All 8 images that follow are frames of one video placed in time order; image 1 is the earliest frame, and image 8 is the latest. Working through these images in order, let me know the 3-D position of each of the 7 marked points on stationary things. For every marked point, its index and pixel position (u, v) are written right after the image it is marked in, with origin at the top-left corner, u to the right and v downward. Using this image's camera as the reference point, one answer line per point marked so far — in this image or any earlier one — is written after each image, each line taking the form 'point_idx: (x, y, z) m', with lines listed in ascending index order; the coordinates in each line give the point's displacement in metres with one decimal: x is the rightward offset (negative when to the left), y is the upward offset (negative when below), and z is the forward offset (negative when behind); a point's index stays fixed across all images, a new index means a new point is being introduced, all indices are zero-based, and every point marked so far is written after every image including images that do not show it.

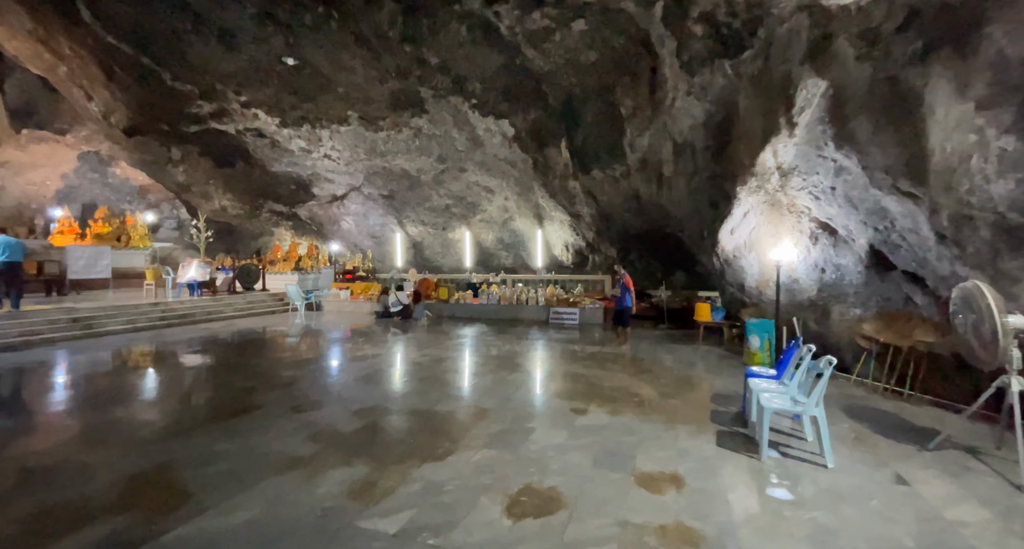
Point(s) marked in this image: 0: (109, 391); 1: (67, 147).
0: (-4.6, -1.3, +5.0) m
1: (-15.7, +4.5, +15.8) m
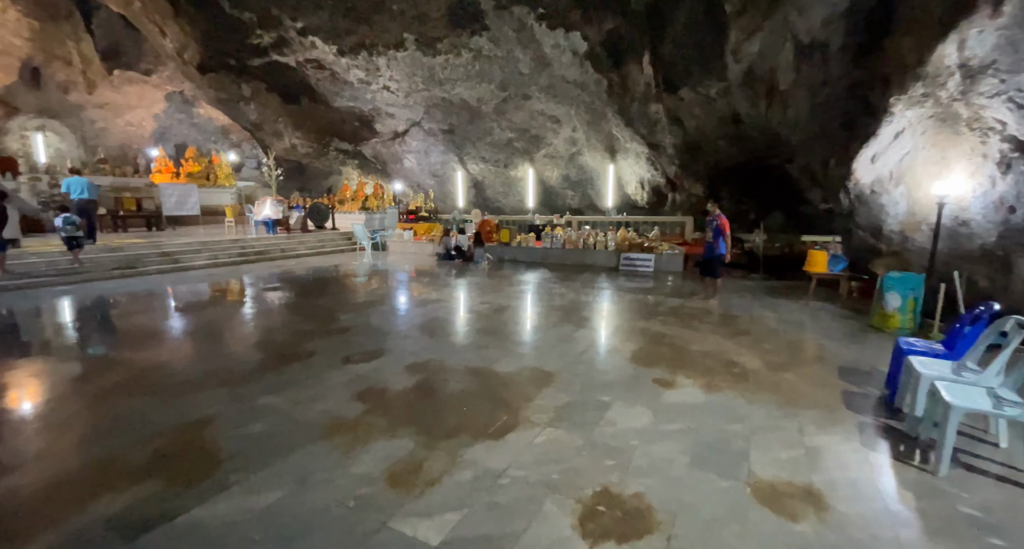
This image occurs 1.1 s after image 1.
0: (-3.8, -0.6, +5.1) m
1: (-13.2, +6.9, +16.5) m
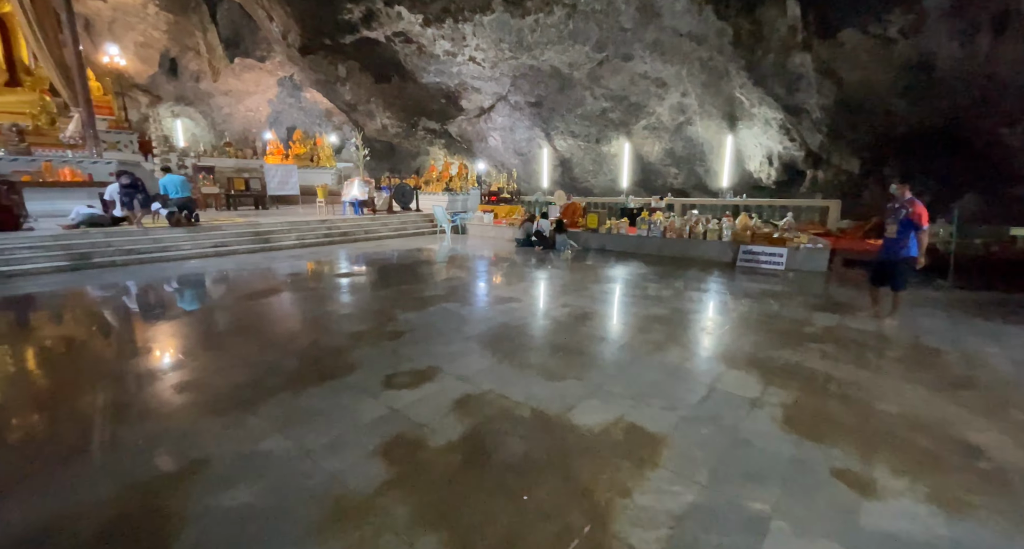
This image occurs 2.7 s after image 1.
0: (-2.9, -0.4, +4.9) m
1: (-9.7, +7.9, +17.5) m
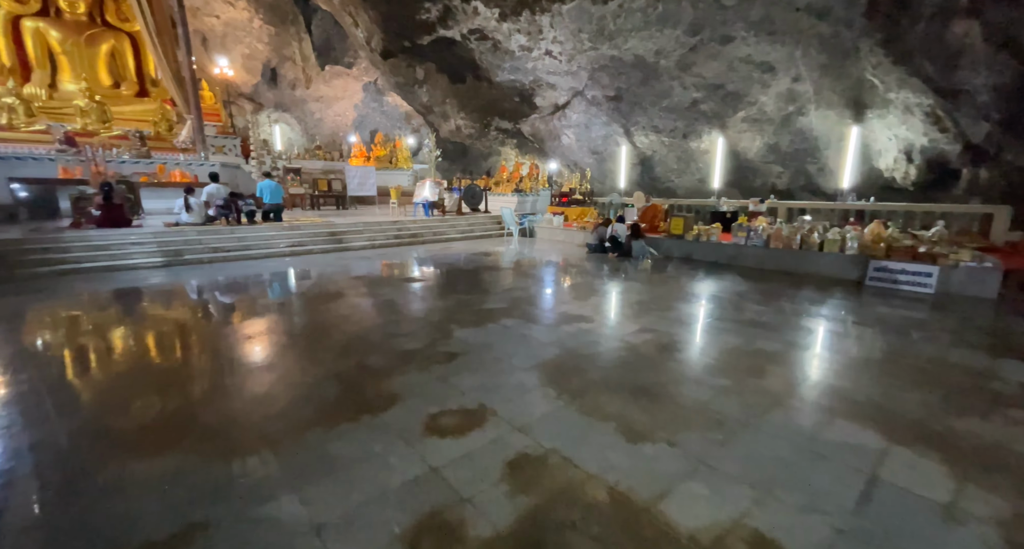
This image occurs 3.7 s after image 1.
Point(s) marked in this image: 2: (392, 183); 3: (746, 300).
0: (-2.2, -0.5, +4.7) m
1: (-6.6, +8.0, +18.2) m
2: (-4.7, +3.5, +16.8) m
3: (+2.5, -0.3, +4.7) m
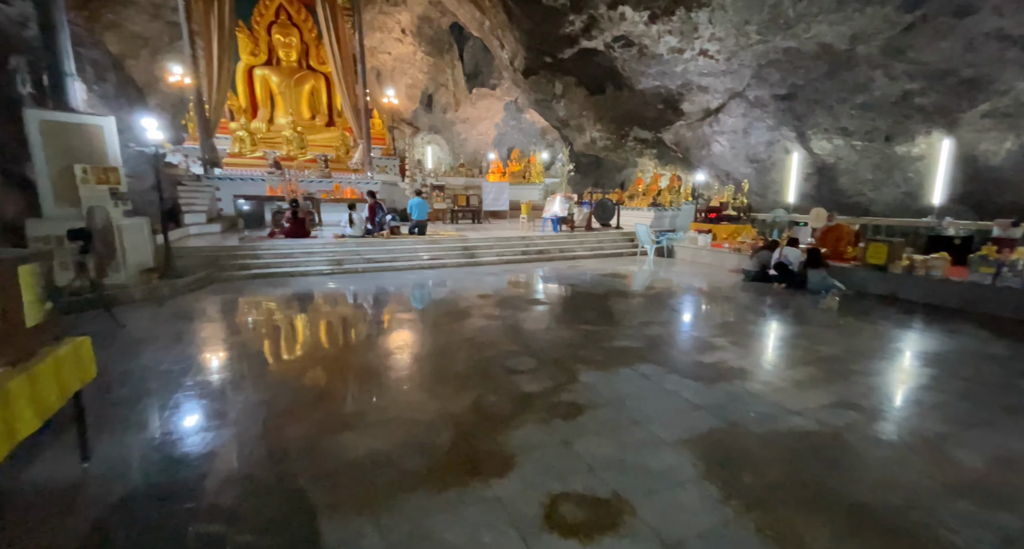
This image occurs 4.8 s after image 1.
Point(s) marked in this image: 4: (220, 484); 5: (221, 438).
0: (-0.8, -0.7, +4.7) m
1: (-0.7, +7.6, +19.1) m
2: (+0.4, +3.0, +17.0) m
3: (+3.7, -0.7, +3.3) m
4: (-1.4, -1.0, +2.1) m
5: (-1.7, -0.9, +2.7) m
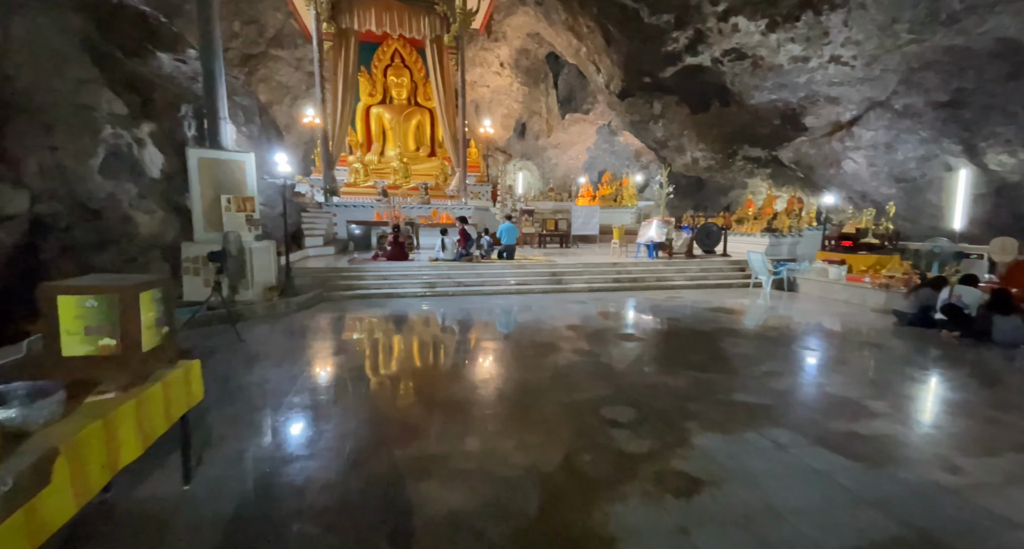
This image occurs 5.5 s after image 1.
0: (+0.1, -1.0, +4.4) m
1: (+3.4, +6.4, +18.9) m
2: (+4.0, +1.9, +16.4) m
3: (+4.2, -1.0, +2.1) m
4: (-1.0, -1.1, +2.0) m
5: (-1.2, -1.1, +2.6) m
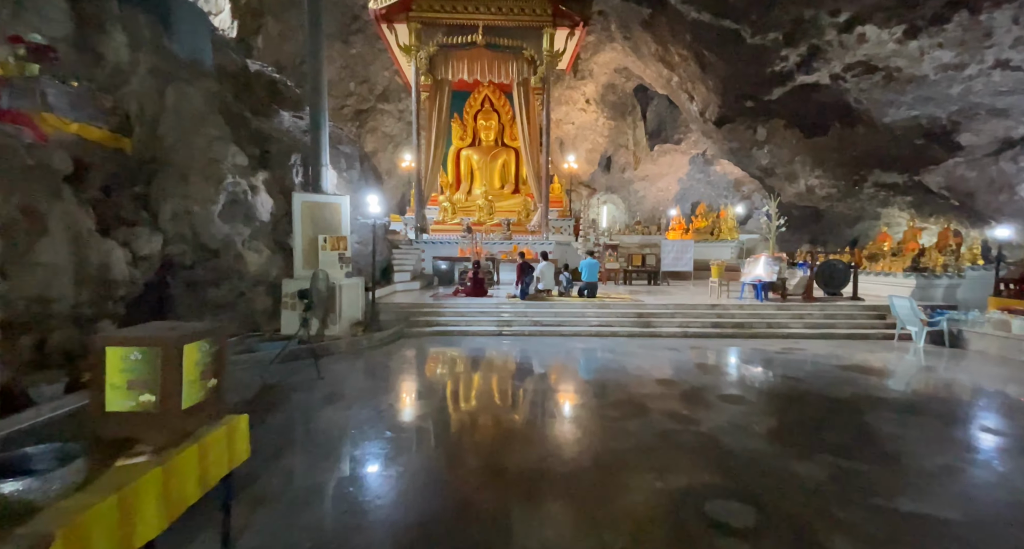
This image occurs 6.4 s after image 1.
0: (+0.8, -1.4, +3.8) m
1: (+7.0, +4.8, +17.8) m
2: (+7.0, +0.5, +15.0) m
3: (+4.4, -1.3, +0.8) m
4: (-0.8, -1.4, +1.7) m
5: (-0.8, -1.4, +2.3) m
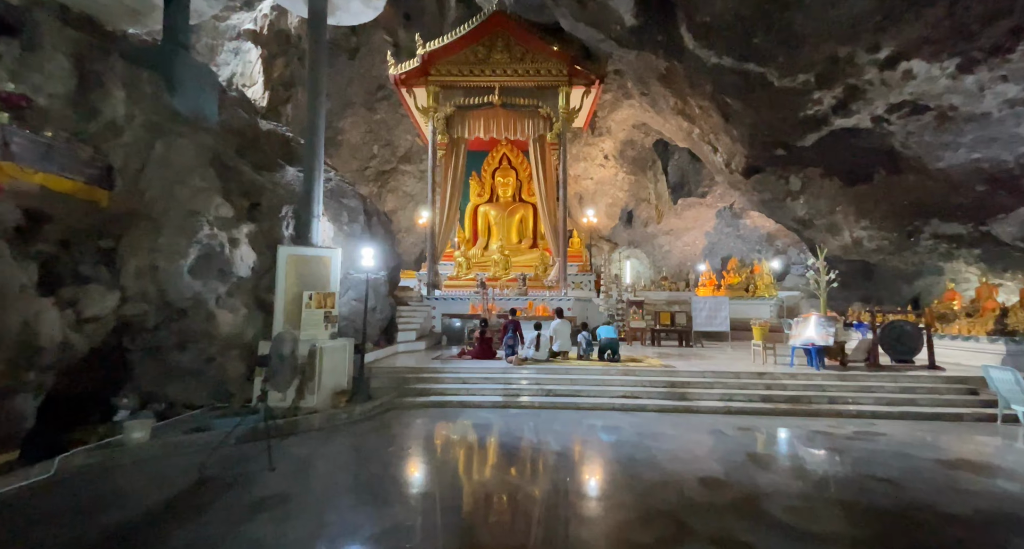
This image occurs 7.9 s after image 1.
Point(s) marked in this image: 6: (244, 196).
0: (+0.7, -1.8, +2.6) m
1: (+7.6, +2.5, +17.0) m
2: (+7.5, -1.3, +13.6) m
3: (+4.1, -1.3, -0.6) m
4: (-1.0, -1.5, +0.5) m
5: (-1.0, -1.6, +1.1) m
6: (-4.9, +1.5, +8.2) m
